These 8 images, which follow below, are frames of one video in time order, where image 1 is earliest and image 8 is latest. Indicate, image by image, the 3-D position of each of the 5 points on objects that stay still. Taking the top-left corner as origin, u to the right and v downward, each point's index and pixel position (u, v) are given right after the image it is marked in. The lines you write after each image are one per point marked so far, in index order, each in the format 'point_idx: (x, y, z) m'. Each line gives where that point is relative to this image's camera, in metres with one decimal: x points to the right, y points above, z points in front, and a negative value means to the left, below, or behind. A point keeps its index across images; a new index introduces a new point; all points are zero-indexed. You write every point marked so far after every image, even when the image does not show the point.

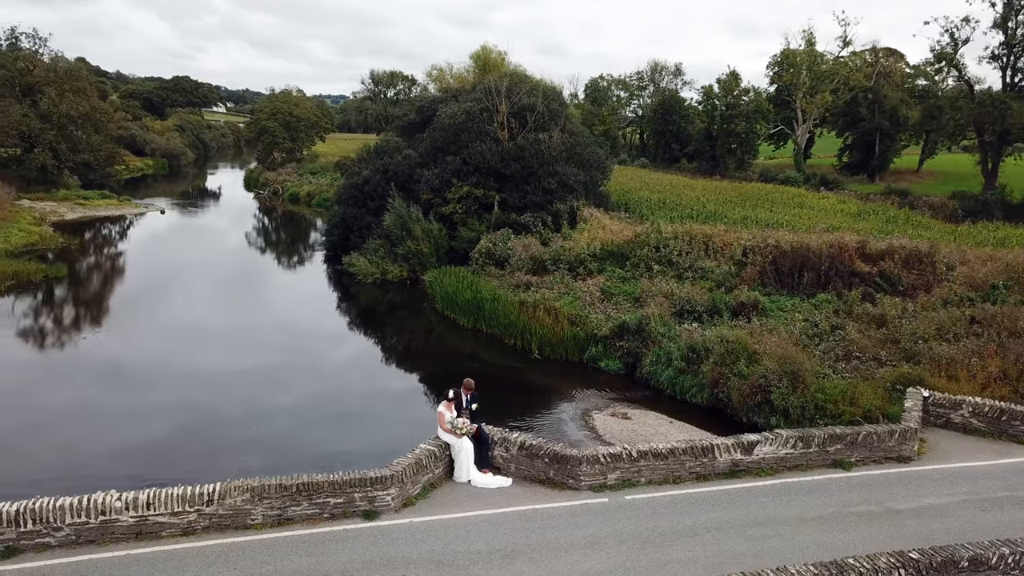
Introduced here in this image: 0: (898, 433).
0: (+4.3, -1.6, +9.1) m
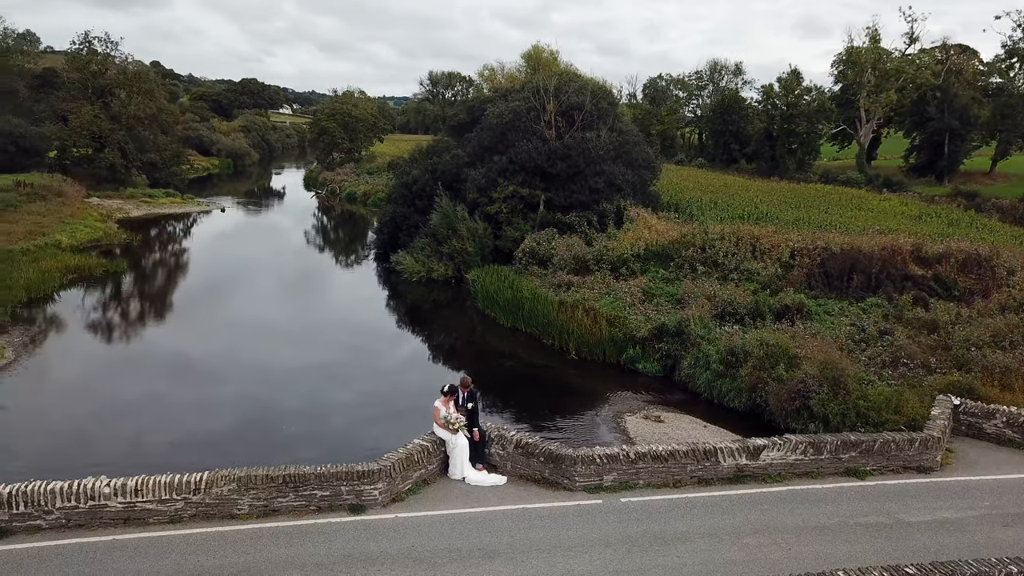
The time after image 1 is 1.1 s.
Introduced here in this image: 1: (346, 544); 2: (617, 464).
0: (+4.3, -1.6, +8.7) m
1: (-1.4, -2.1, +6.9) m
2: (+1.0, -1.7, +8.0) m
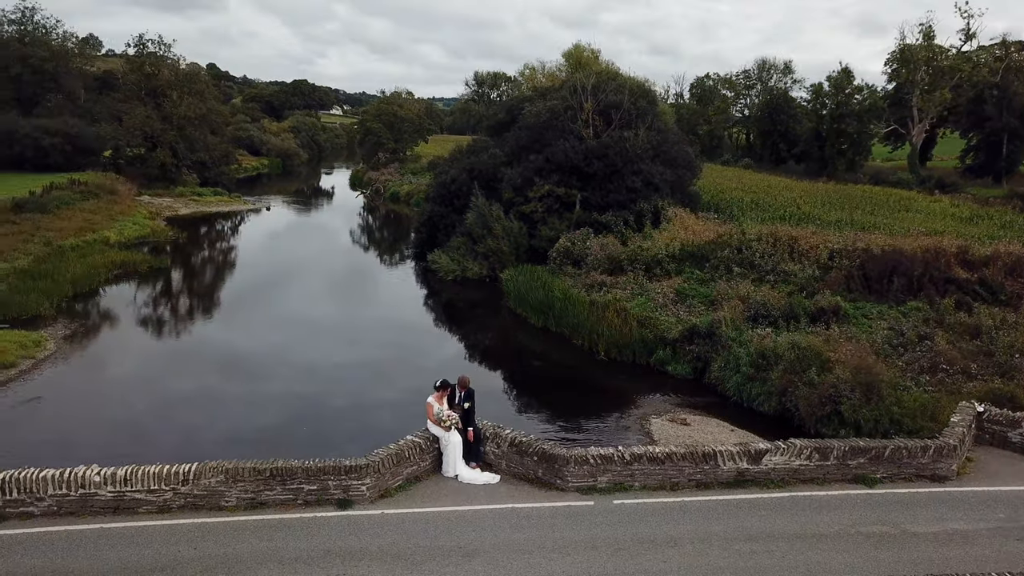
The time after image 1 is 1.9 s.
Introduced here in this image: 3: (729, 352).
0: (+4.2, -1.6, +8.3) m
1: (-1.5, -2.1, +6.8) m
2: (+0.9, -1.7, +7.9) m
3: (+5.3, -1.5, +19.9) m
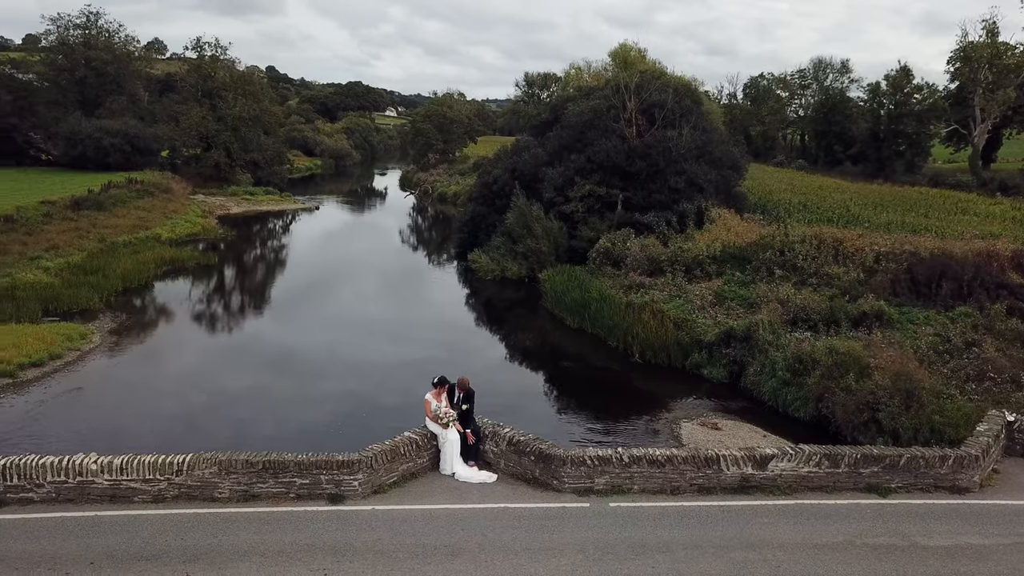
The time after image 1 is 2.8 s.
0: (+4.2, -1.6, +7.9) m
1: (-1.6, -2.0, +6.8) m
2: (+0.9, -1.7, +7.7) m
3: (+6.0, -1.6, +19.4) m
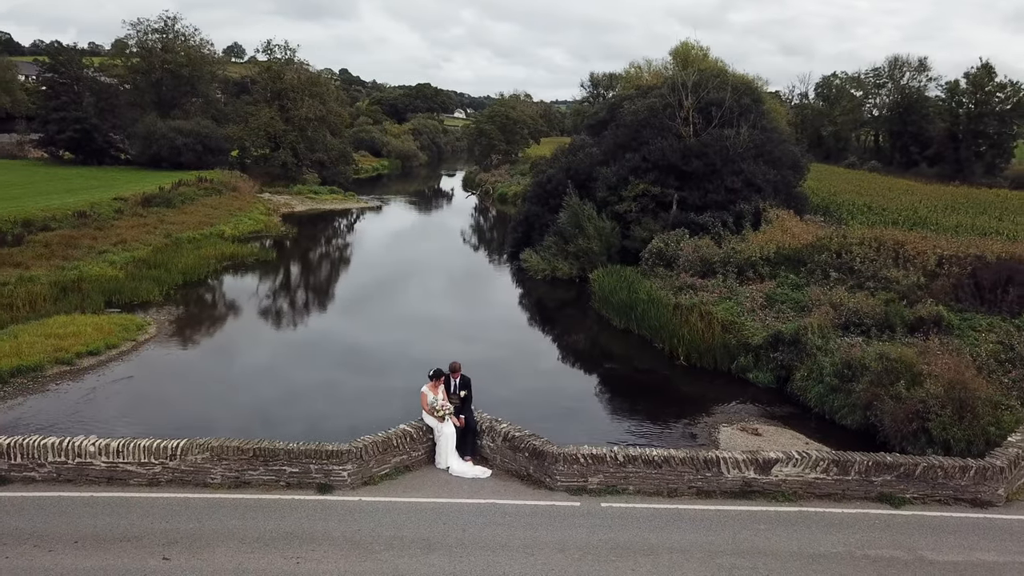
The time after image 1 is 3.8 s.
0: (+4.1, -1.6, +7.4) m
1: (-1.8, -1.9, +6.8) m
2: (+0.8, -1.6, +7.5) m
3: (+6.9, -1.6, +18.7) m
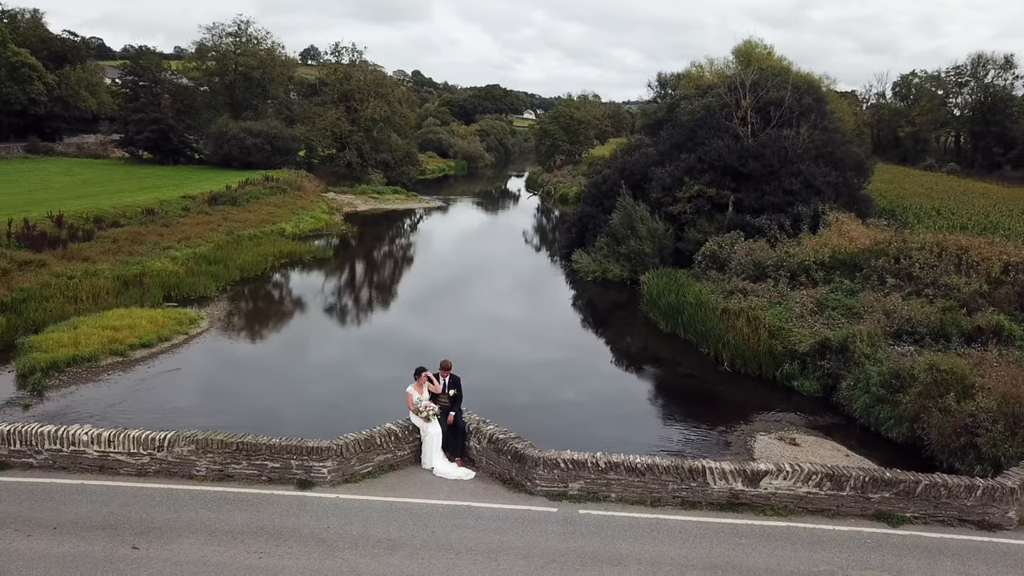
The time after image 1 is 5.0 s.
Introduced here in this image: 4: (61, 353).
0: (+3.9, -1.7, +6.9) m
1: (-2.0, -1.9, +6.8) m
2: (+0.6, -1.6, +7.3) m
3: (+7.6, -1.8, +18.0) m
4: (-10.4, -1.5, +19.1) m
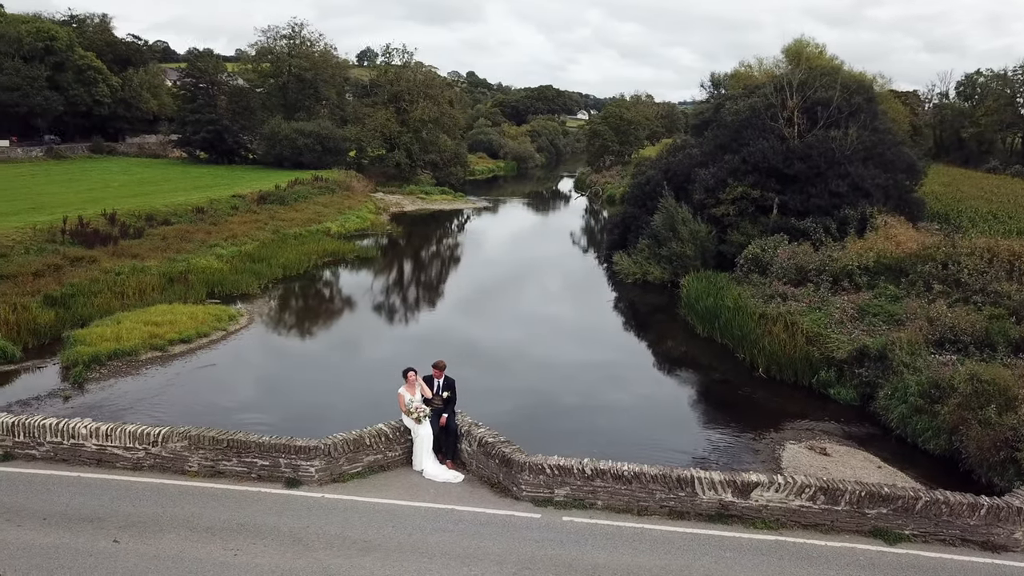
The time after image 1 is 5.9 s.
0: (+3.8, -1.8, +6.6) m
1: (-2.2, -1.9, +6.9) m
2: (+0.5, -1.6, +7.1) m
3: (+8.1, -1.9, +17.4) m
4: (-9.8, -1.4, +19.7) m
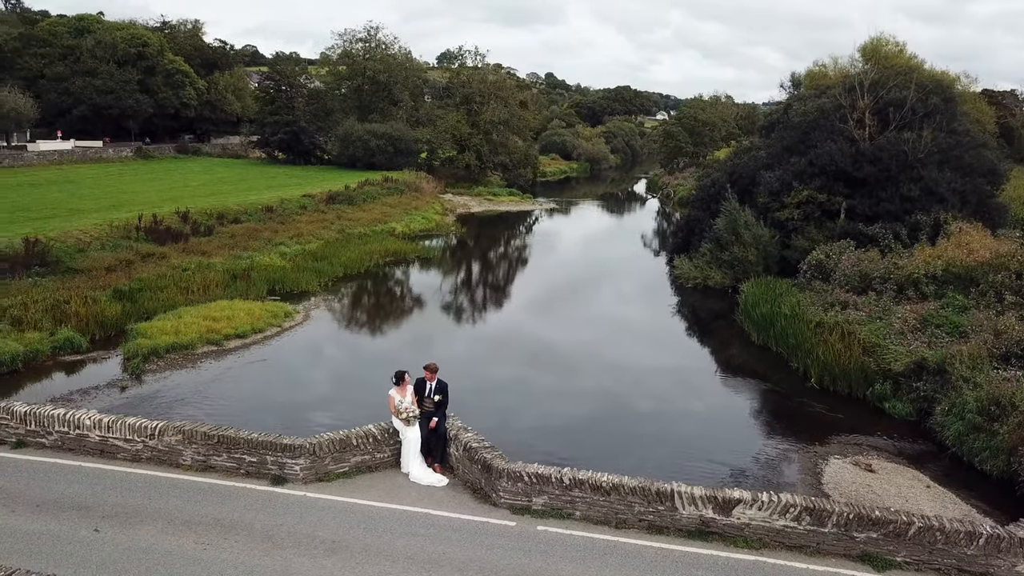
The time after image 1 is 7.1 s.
0: (+3.5, -1.9, +6.2) m
1: (-2.4, -1.9, +7.0) m
2: (+0.3, -1.7, +7.0) m
3: (+8.9, -2.1, +16.5) m
4: (-8.7, -1.3, +20.4) m
